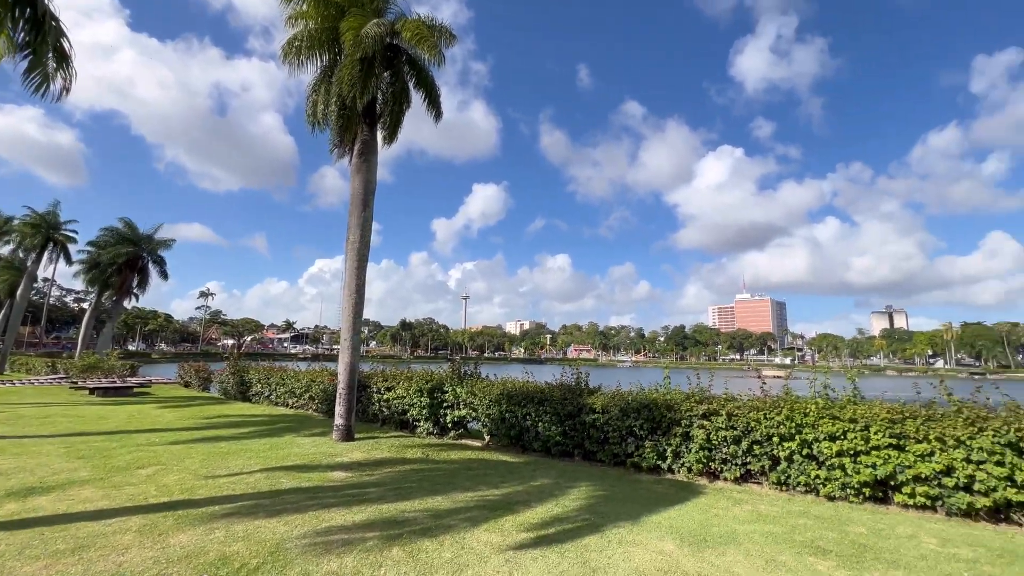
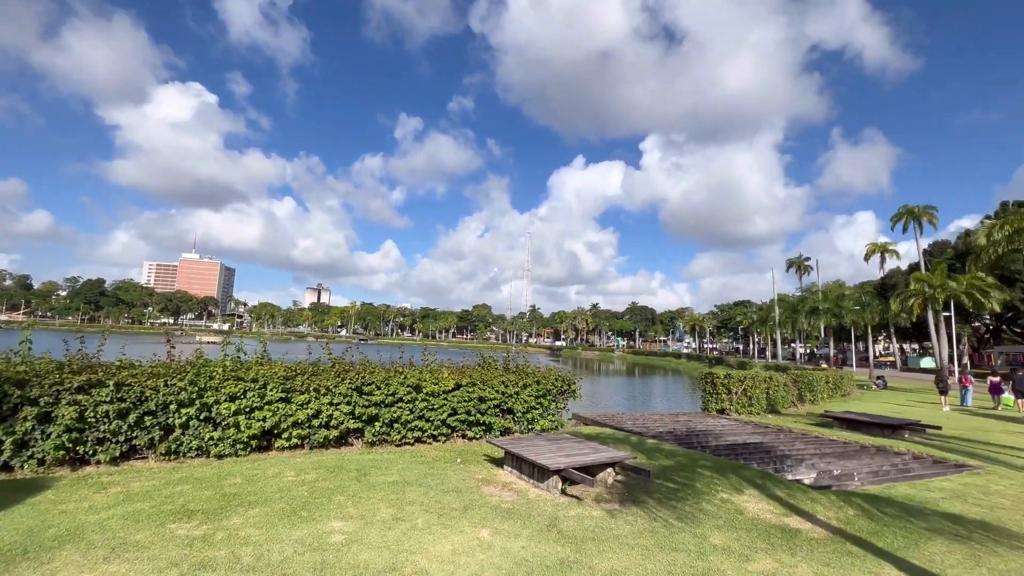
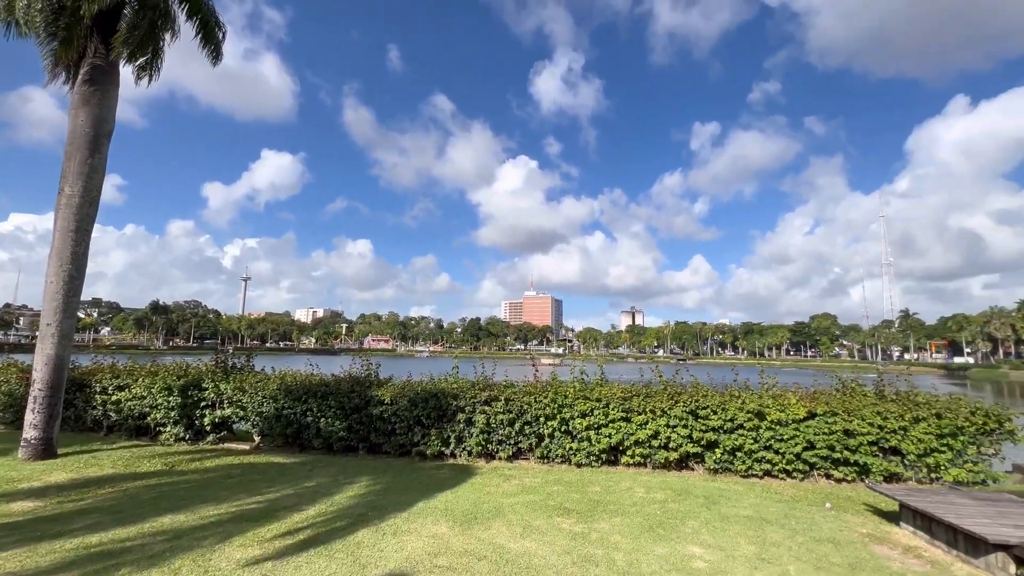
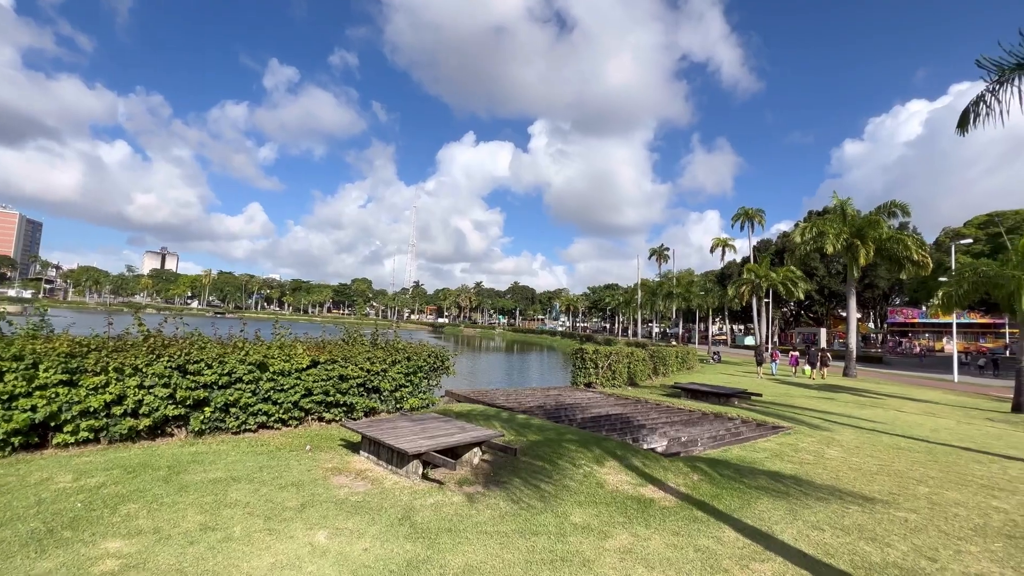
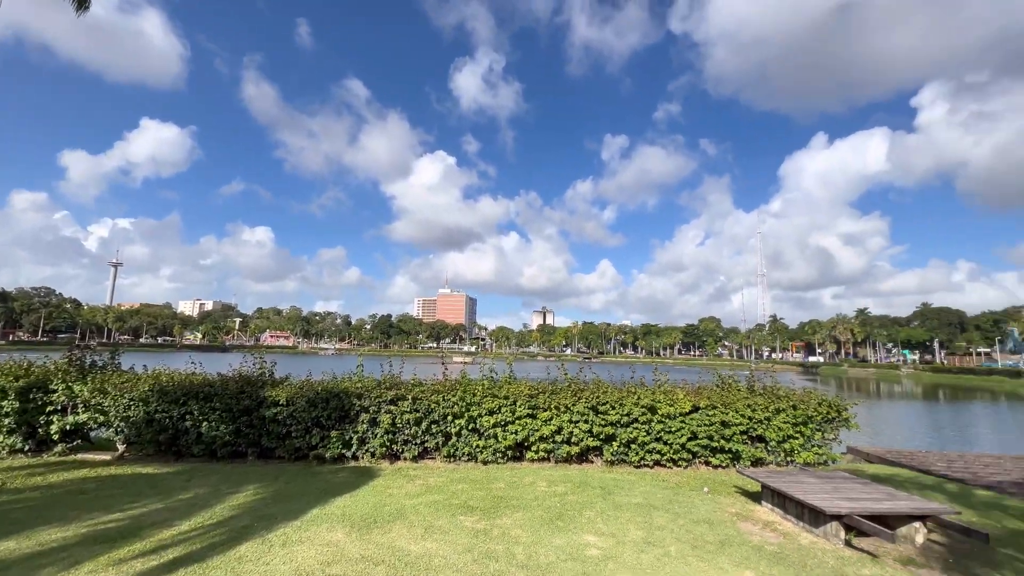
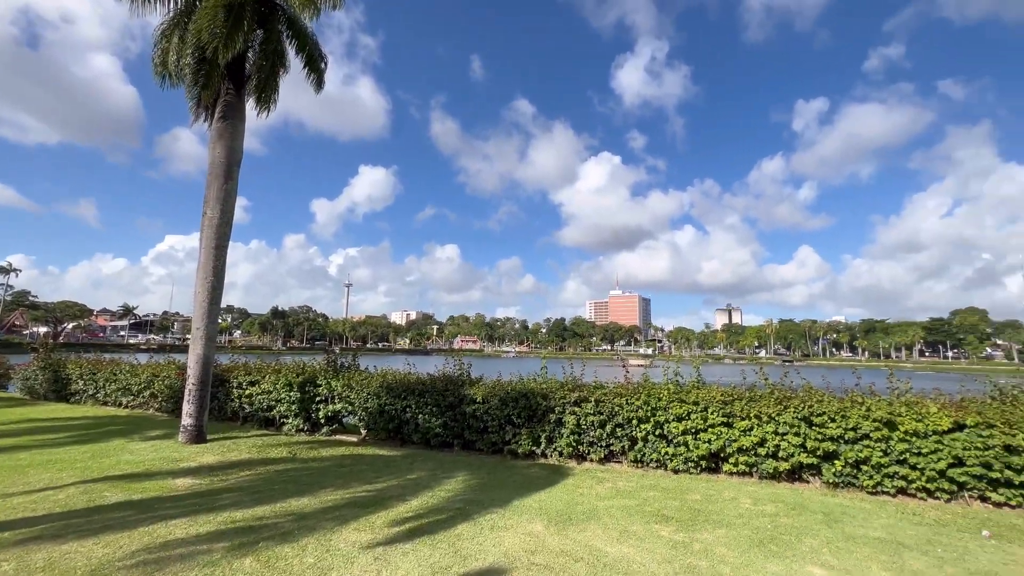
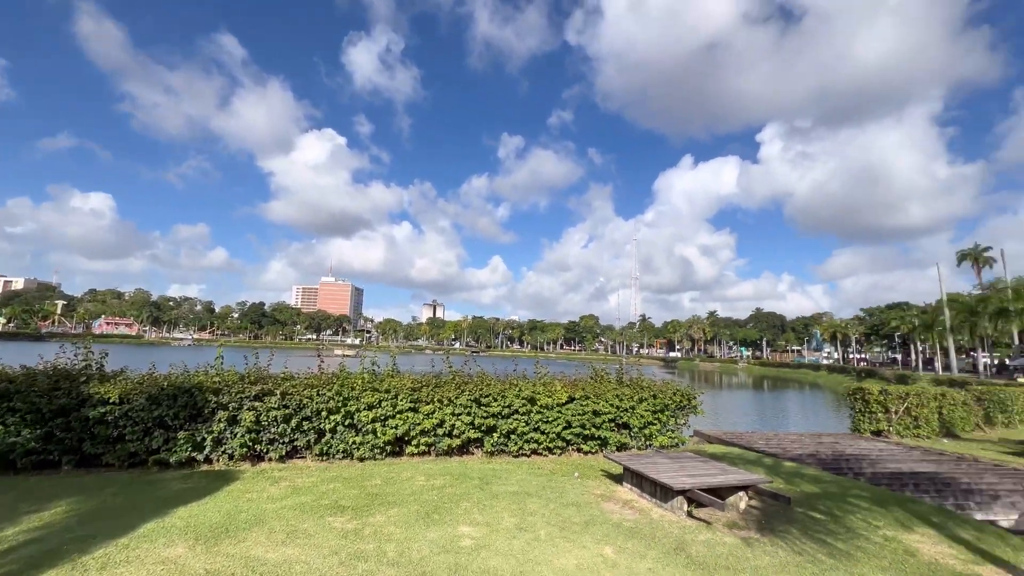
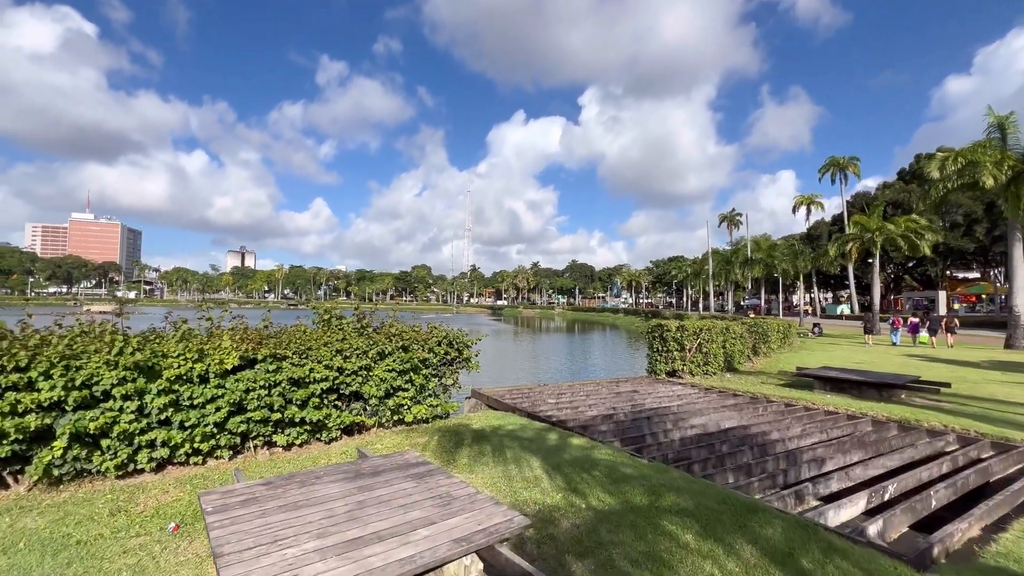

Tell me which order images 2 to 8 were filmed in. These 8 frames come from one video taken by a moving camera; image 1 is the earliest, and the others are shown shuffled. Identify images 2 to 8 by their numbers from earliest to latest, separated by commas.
6, 3, 5, 7, 2, 4, 8
